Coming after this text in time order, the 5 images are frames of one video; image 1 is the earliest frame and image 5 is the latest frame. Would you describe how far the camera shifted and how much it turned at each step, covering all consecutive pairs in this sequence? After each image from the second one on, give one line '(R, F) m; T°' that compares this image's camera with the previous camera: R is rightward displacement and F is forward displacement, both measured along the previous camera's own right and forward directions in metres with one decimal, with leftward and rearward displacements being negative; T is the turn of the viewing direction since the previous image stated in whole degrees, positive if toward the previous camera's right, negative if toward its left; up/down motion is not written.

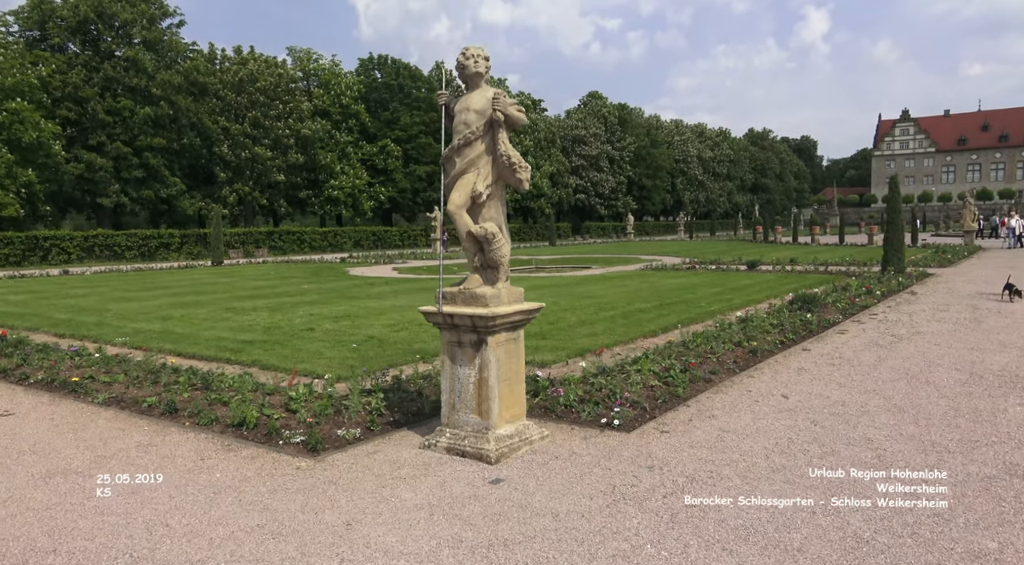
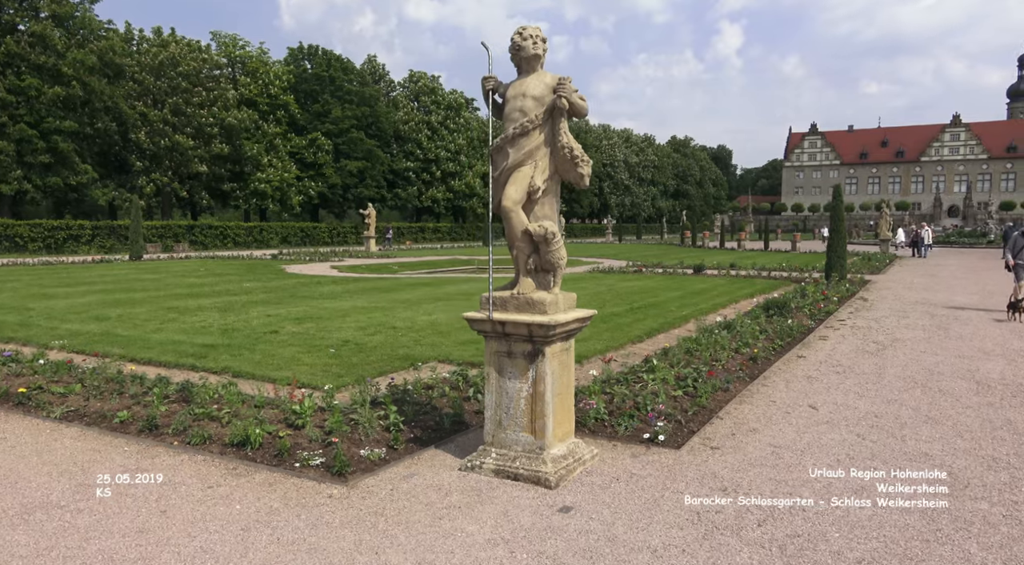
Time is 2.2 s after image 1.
(-0.9, +0.6) m; +6°
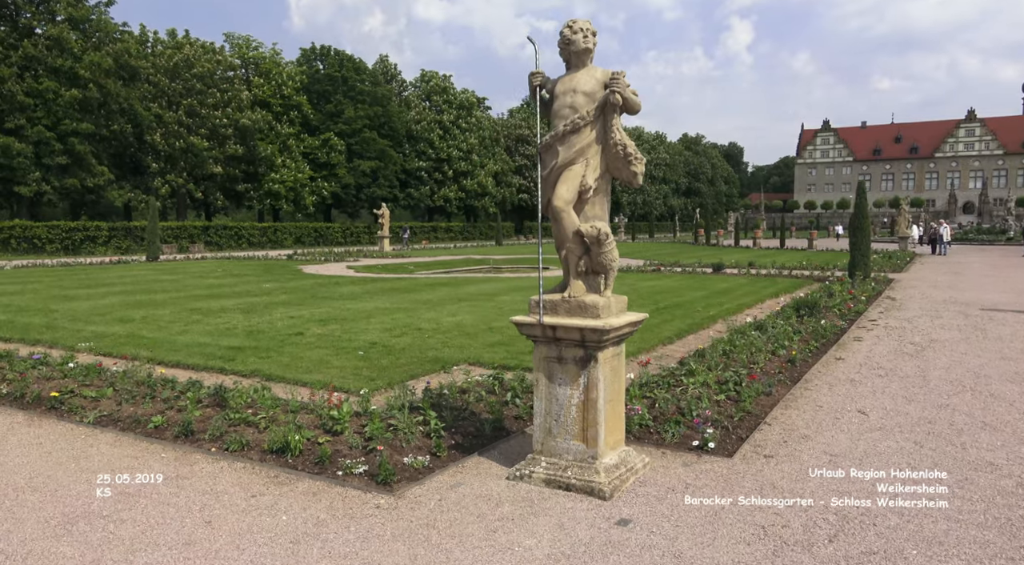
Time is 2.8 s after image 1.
(-0.3, +0.2) m; -1°
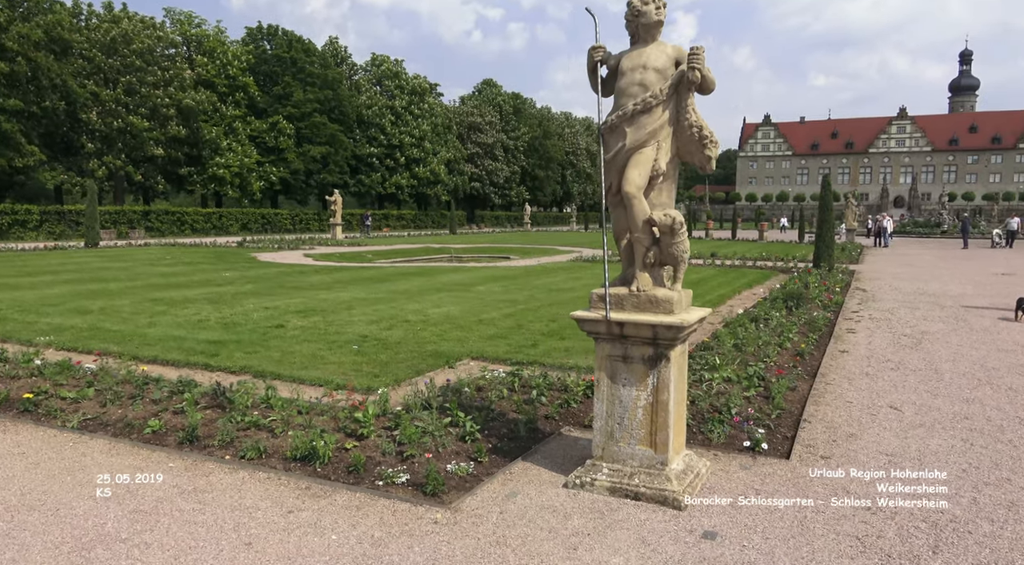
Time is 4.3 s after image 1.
(-0.7, +0.4) m; +4°
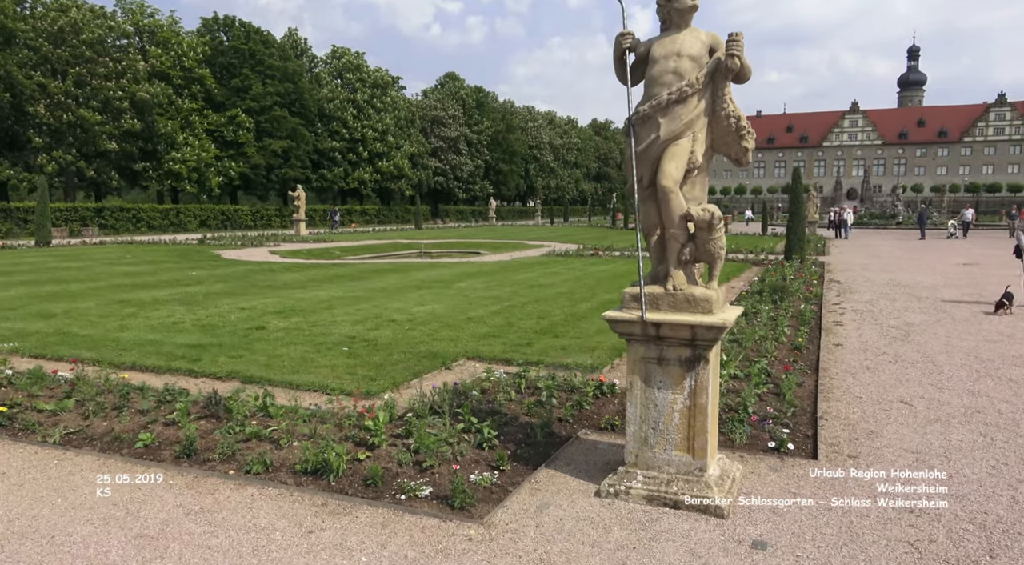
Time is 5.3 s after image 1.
(-0.4, +0.3) m; +3°
